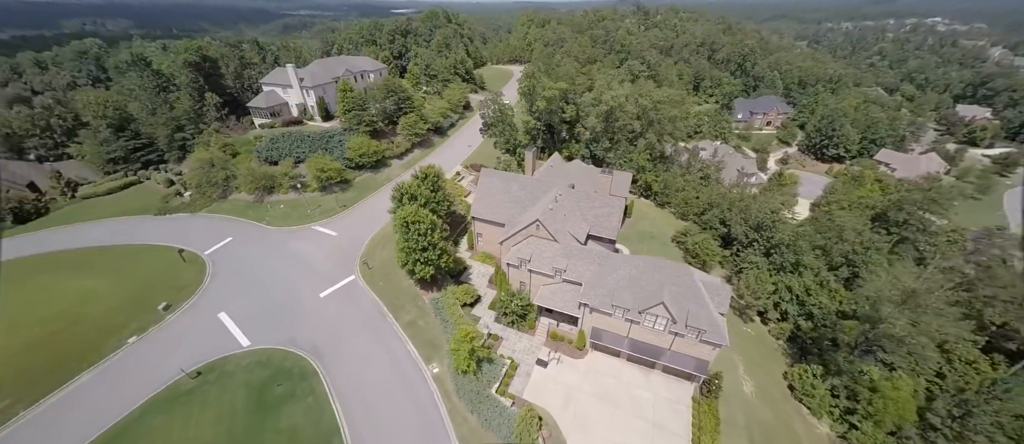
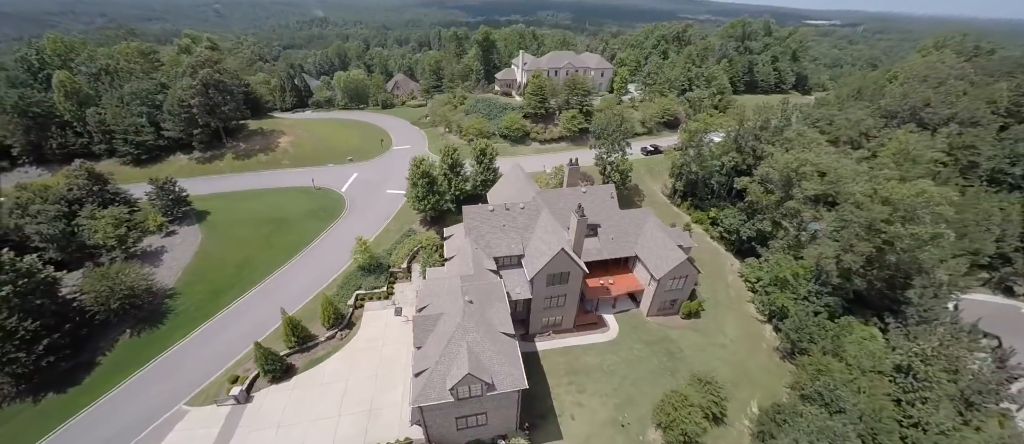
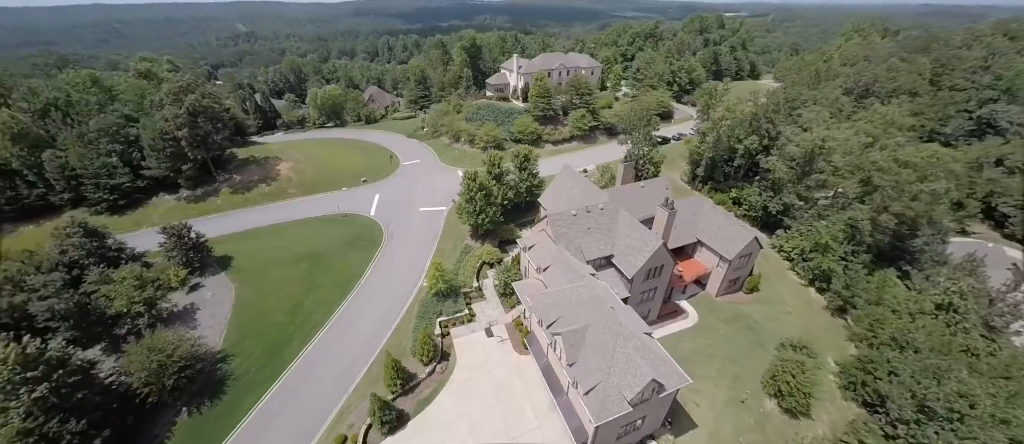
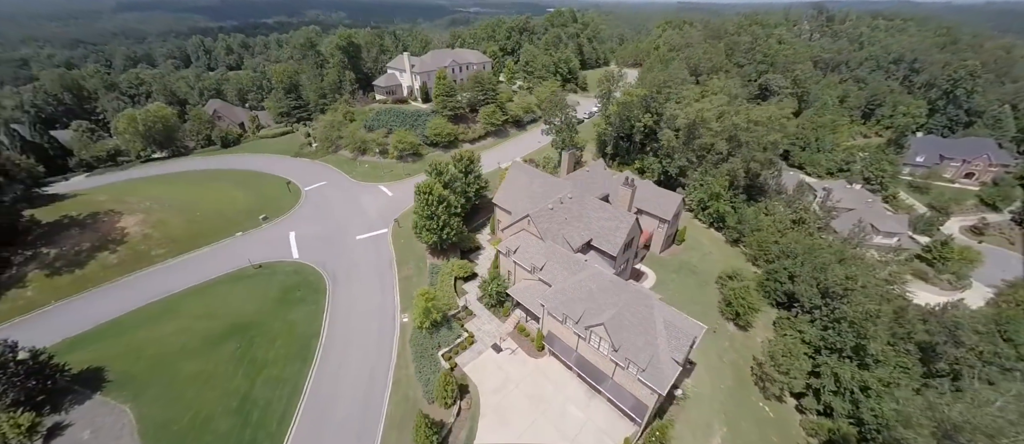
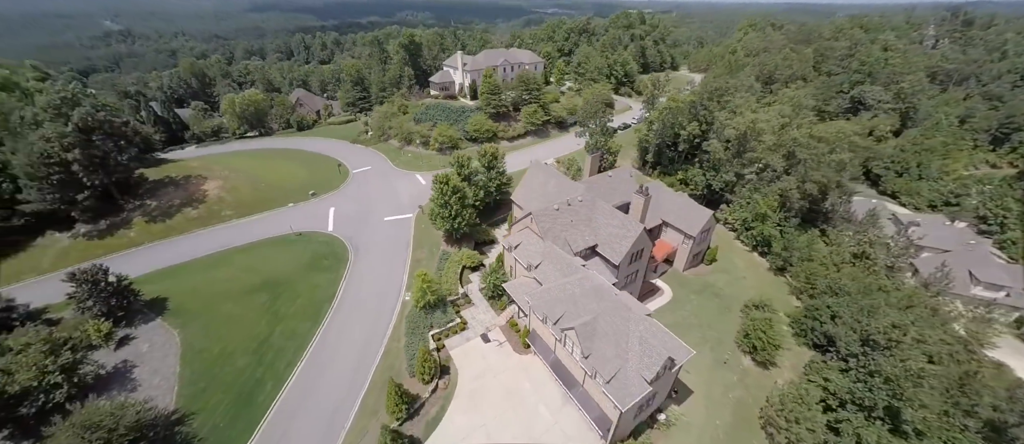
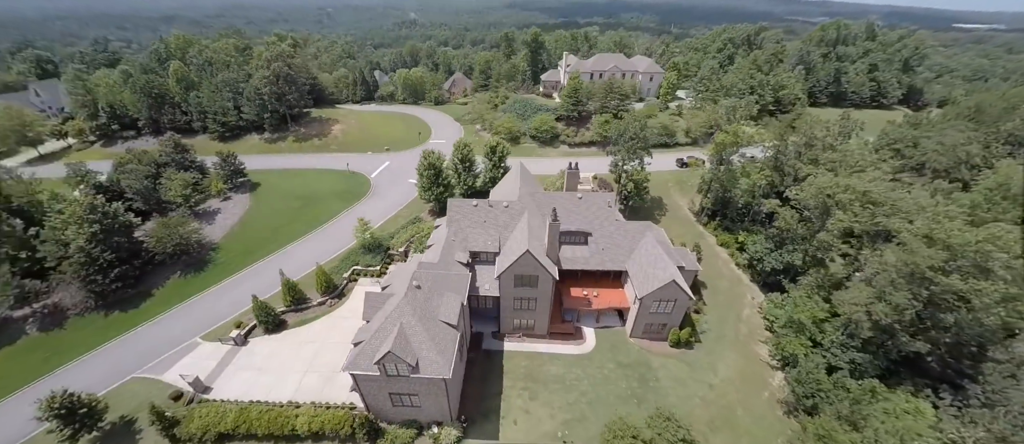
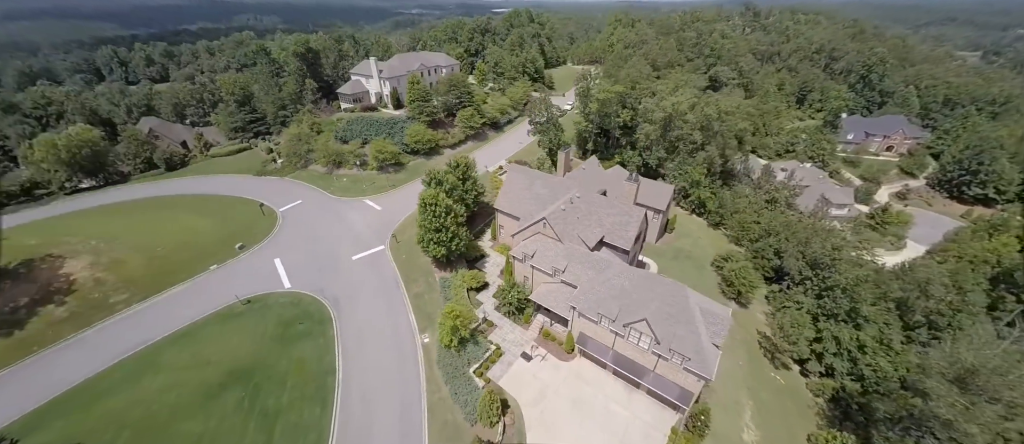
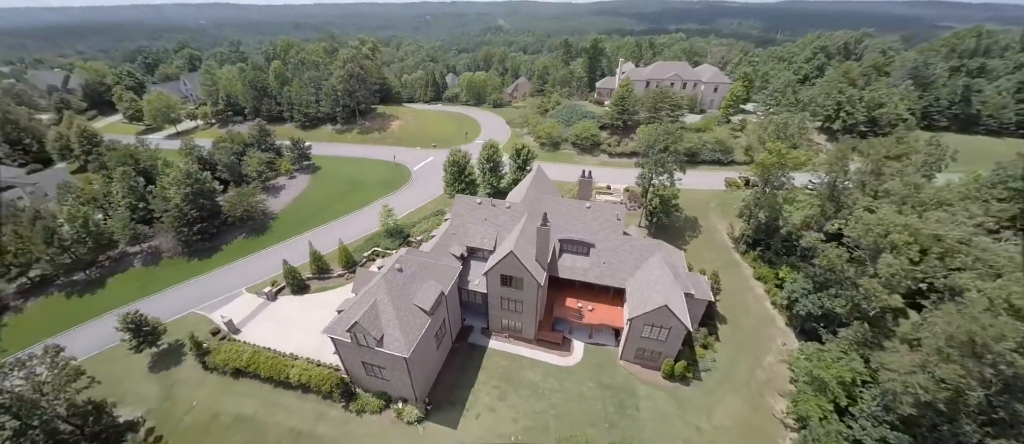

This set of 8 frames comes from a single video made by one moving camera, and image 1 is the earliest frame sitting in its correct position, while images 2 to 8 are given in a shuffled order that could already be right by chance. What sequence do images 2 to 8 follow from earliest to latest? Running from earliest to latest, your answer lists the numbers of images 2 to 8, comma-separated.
7, 4, 5, 3, 2, 6, 8
